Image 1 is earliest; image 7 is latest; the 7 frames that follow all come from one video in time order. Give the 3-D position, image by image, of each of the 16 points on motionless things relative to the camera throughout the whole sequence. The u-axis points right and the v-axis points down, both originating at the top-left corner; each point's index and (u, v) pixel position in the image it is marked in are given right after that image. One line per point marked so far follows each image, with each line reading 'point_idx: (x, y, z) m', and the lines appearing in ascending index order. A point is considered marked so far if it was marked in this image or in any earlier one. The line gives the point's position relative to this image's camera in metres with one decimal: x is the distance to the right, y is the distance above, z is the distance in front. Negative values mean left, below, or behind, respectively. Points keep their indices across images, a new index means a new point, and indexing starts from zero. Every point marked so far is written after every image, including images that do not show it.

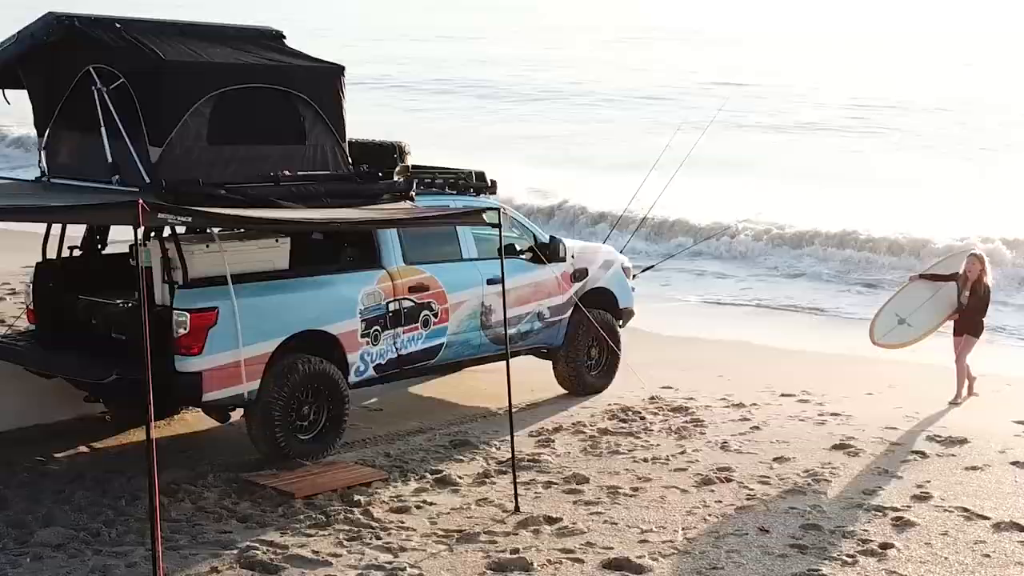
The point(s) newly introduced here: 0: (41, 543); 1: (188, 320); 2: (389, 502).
0: (-2.2, -1.2, +5.0) m
1: (-1.7, -0.2, +6.0) m
2: (-0.7, -1.2, +5.9) m
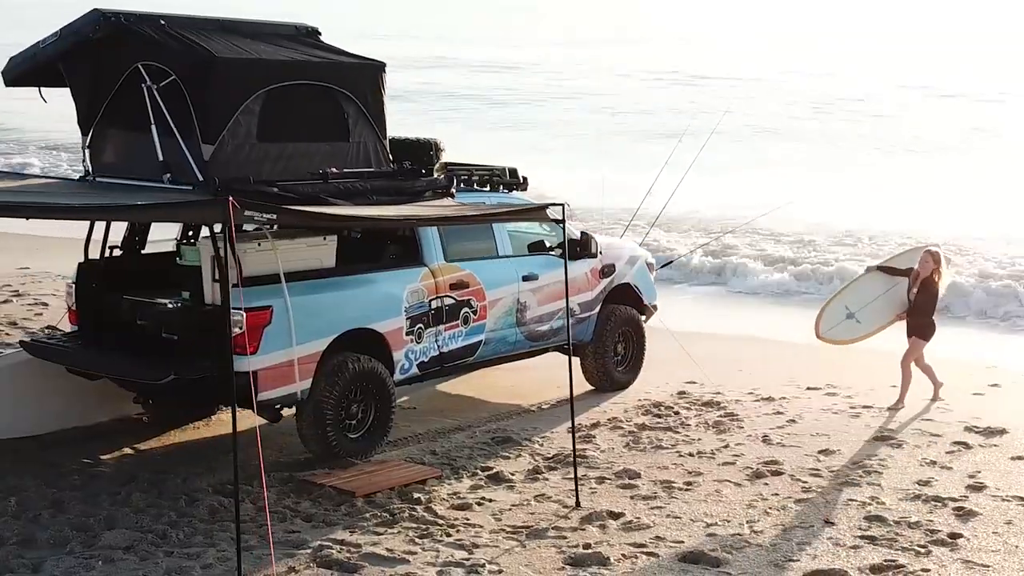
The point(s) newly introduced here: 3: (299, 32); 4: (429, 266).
0: (-1.8, -1.2, +4.9) m
1: (-1.4, -0.2, +6.0) m
2: (-0.3, -1.1, +5.9) m
3: (-1.5, +1.8, +7.6) m
4: (-0.6, +0.1, +7.5) m
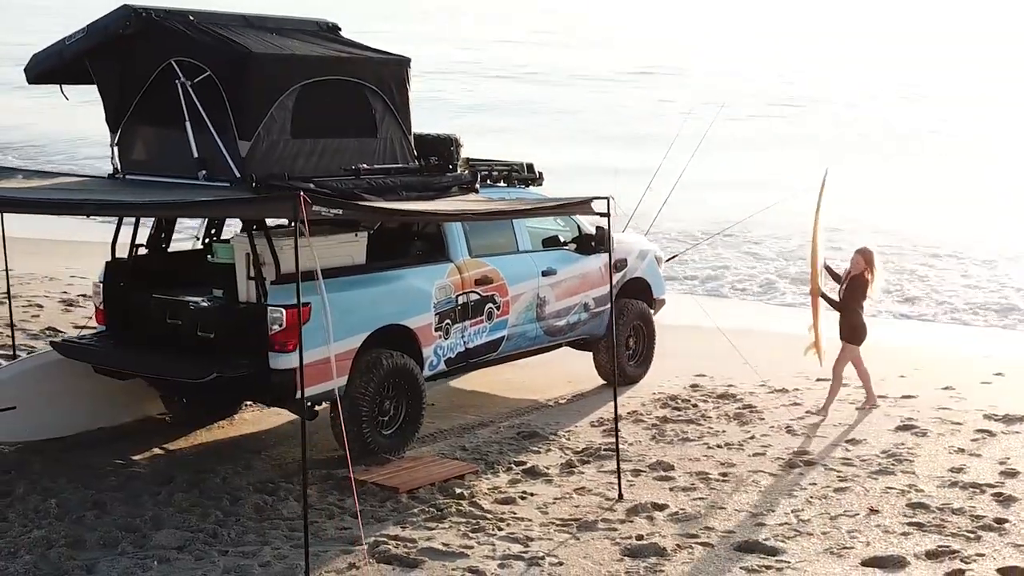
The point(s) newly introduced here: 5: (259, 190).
0: (-1.6, -1.1, +4.9) m
1: (-1.2, -0.2, +6.0) m
2: (-0.1, -1.1, +5.9) m
3: (-1.4, +1.8, +7.6) m
4: (-0.4, +0.2, +7.5) m
5: (-1.3, +0.5, +5.9) m
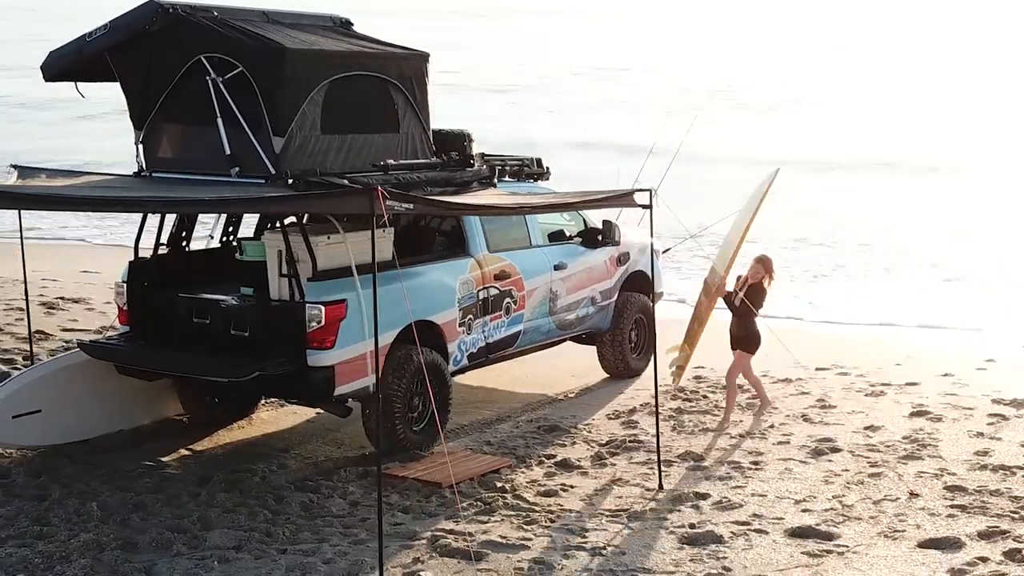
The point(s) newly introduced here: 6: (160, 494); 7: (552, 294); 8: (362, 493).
0: (-1.3, -1.1, +4.9) m
1: (-1.0, -0.1, +5.9) m
2: (+0.1, -1.1, +5.9) m
3: (-1.3, +1.8, +7.5) m
4: (-0.3, +0.2, +7.5) m
5: (-1.1, +0.5, +5.8) m
6: (-1.8, -1.1, +5.6) m
7: (+0.3, -0.1, +8.6) m
8: (-0.8, -1.1, +5.7) m
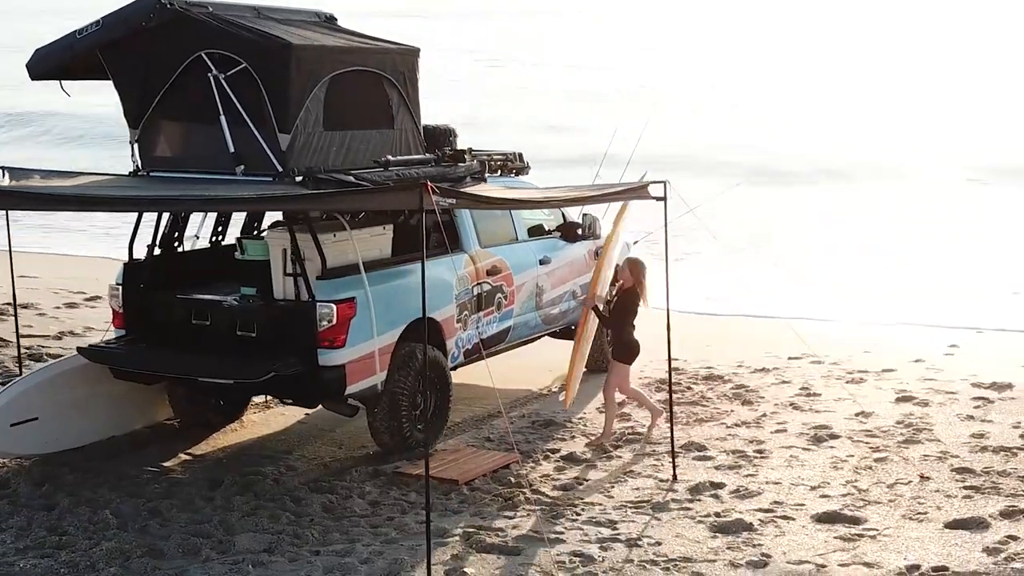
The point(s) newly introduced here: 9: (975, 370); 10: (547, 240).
0: (-1.2, -1.1, +4.8) m
1: (-1.0, -0.1, +5.9) m
2: (+0.2, -1.1, +5.9) m
3: (-1.3, +1.8, +7.4) m
4: (-0.3, +0.2, +7.4) m
5: (-1.1, +0.5, +5.7) m
6: (-1.7, -1.1, +5.5) m
7: (+0.2, 0.0, +8.6) m
8: (-0.7, -1.0, +5.6) m
9: (+3.9, -0.7, +9.4) m
10: (+0.3, +0.4, +9.0) m
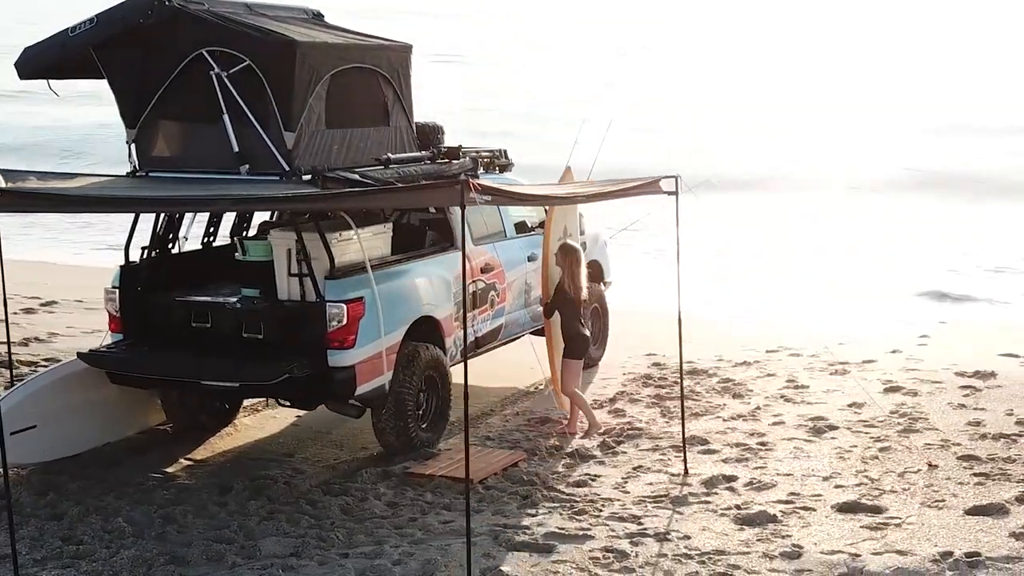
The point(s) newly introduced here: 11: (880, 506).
0: (-1.0, -1.1, +4.7) m
1: (-0.9, -0.1, +5.8) m
2: (+0.3, -1.0, +5.9) m
3: (-1.4, +1.8, +7.3) m
4: (-0.3, +0.3, +7.4) m
5: (-1.0, +0.5, +5.7) m
6: (-1.6, -1.1, +5.4) m
7: (+0.1, 0.0, +8.6) m
8: (-0.6, -1.0, +5.6) m
9: (+3.8, -0.6, +9.6) m
10: (+0.2, +0.4, +8.9) m
11: (+1.7, -1.0, +5.1) m
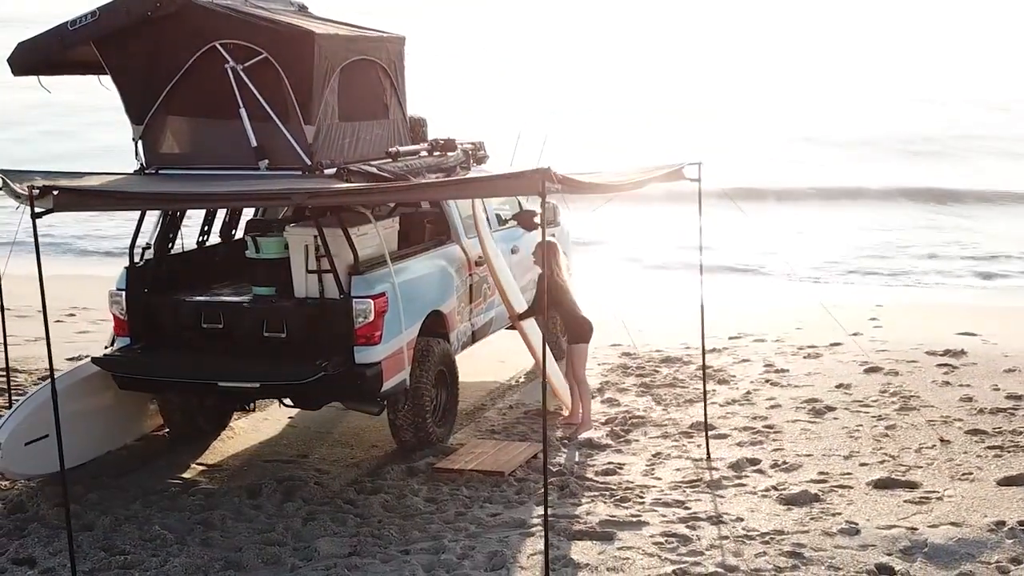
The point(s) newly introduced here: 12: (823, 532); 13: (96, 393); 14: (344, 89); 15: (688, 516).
0: (-0.8, -1.1, +4.6) m
1: (-0.8, -0.1, +5.7) m
2: (+0.4, -1.0, +5.9) m
3: (-1.4, +1.8, +7.2) m
4: (-0.3, +0.3, +7.4) m
5: (-0.9, +0.6, +5.6) m
6: (-1.4, -1.1, +5.3) m
7: (0.0, +0.1, +8.6) m
8: (-0.4, -1.0, +5.5) m
9: (+3.6, -0.5, +10.0) m
10: (0.0, +0.5, +9.0) m
11: (+1.9, -0.9, +5.2) m
12: (+1.3, -1.0, +4.6) m
13: (-2.3, -0.6, +6.2) m
14: (-0.9, +1.1, +6.1) m
15: (+0.8, -1.0, +4.9) m
